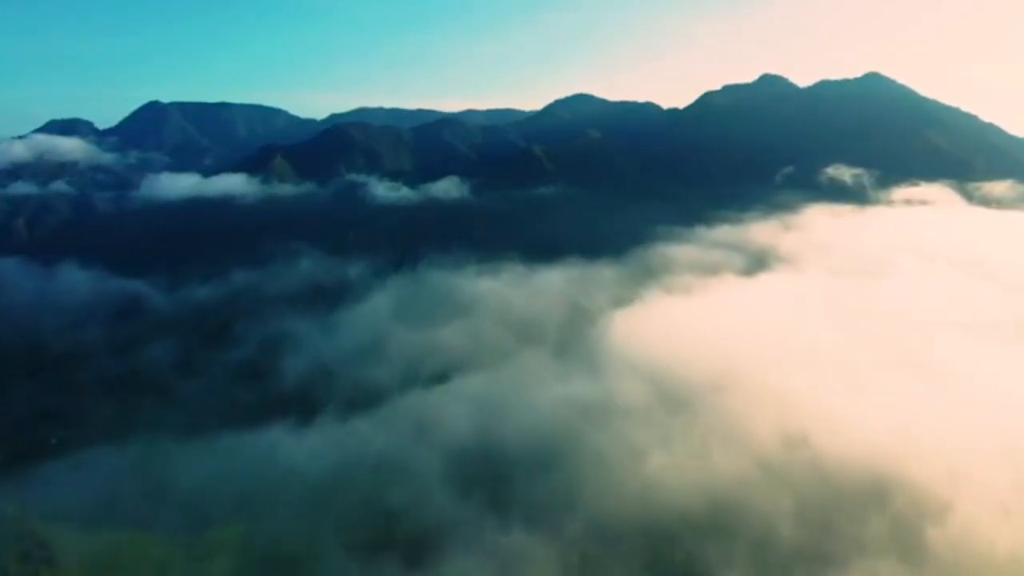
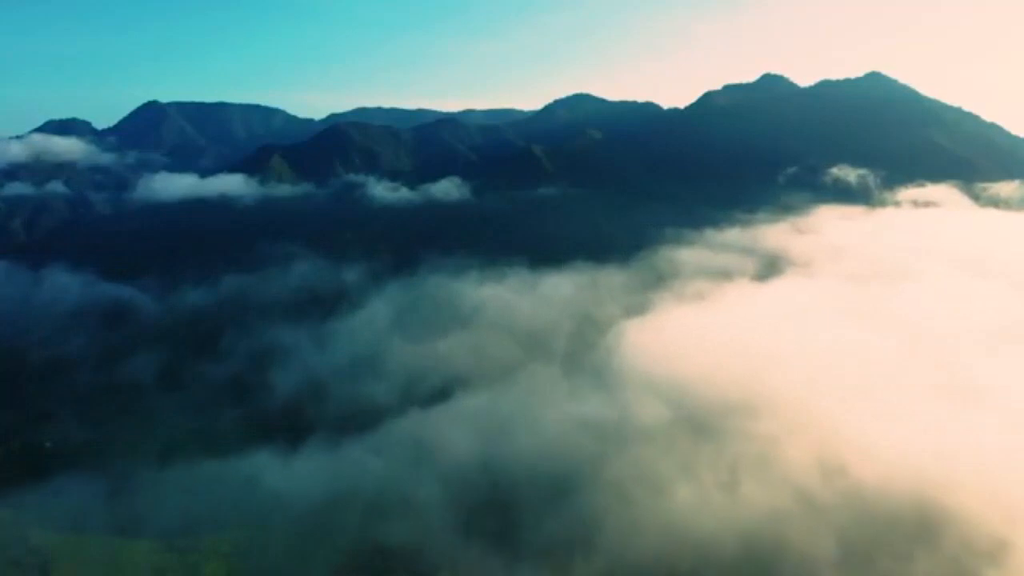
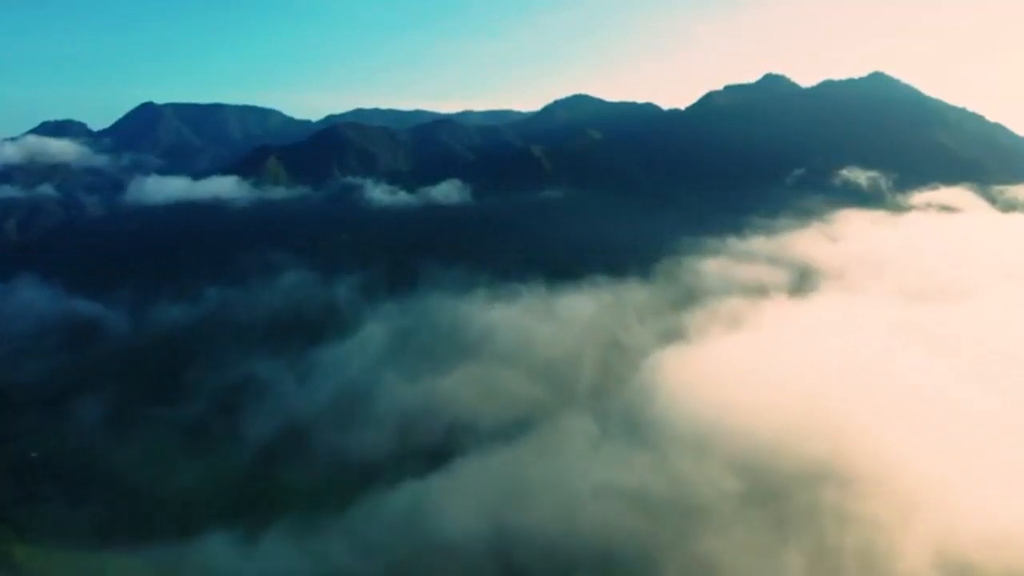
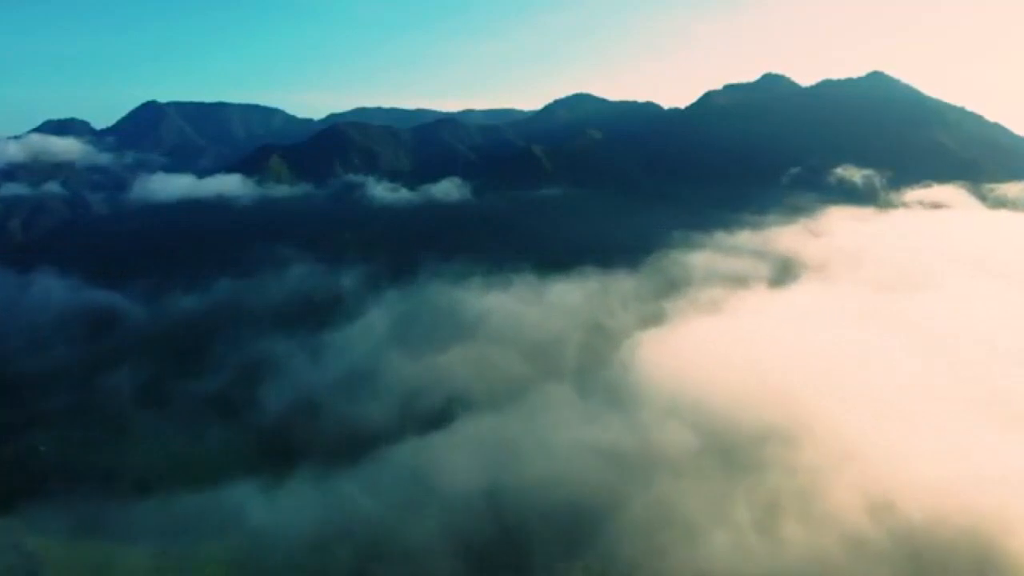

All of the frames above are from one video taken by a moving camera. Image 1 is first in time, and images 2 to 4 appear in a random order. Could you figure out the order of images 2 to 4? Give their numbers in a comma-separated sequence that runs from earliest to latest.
2, 4, 3
